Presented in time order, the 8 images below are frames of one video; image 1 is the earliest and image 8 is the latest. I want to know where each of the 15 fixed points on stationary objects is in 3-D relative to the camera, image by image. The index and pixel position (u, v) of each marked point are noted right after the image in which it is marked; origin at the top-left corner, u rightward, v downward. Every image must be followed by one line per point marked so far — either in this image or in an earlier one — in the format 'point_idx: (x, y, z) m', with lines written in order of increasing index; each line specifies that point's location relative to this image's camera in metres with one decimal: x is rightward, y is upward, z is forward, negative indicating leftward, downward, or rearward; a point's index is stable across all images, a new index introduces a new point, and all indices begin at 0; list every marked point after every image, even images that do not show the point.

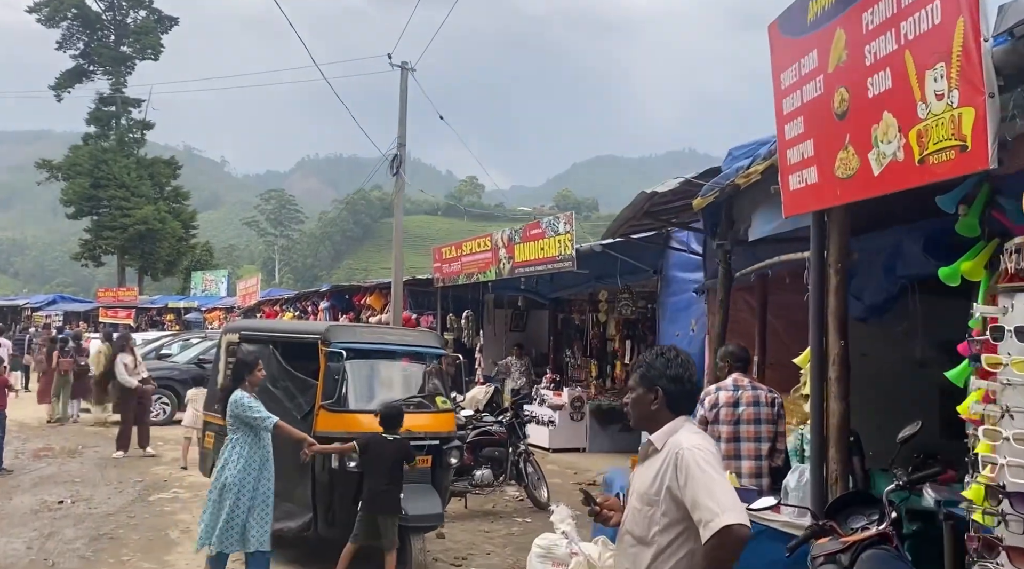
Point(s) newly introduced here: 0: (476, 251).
0: (-0.6, +0.6, +14.2) m
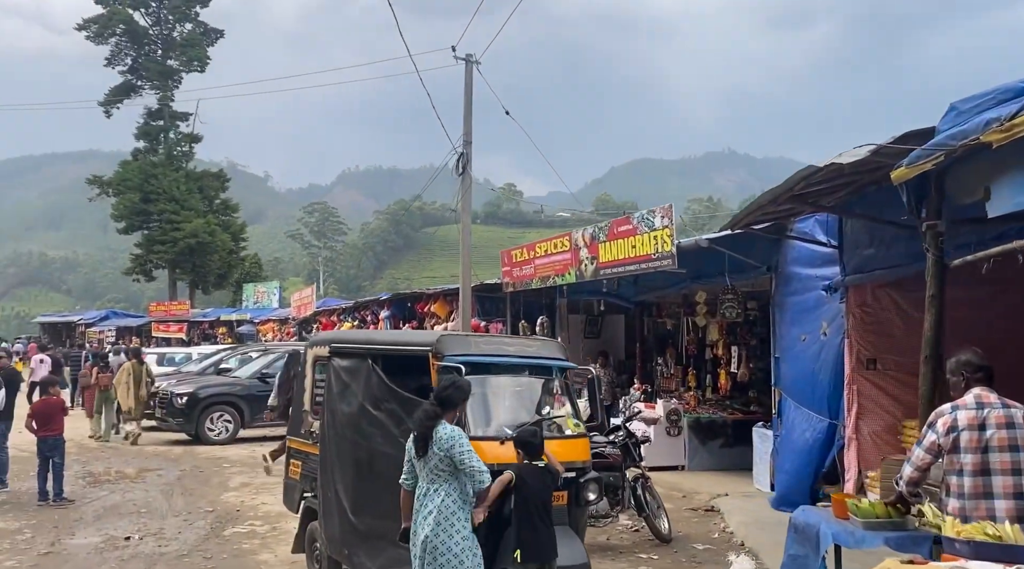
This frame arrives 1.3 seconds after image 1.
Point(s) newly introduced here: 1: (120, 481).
0: (+0.6, +0.5, +13.2) m
1: (-4.9, -2.5, +10.5) m
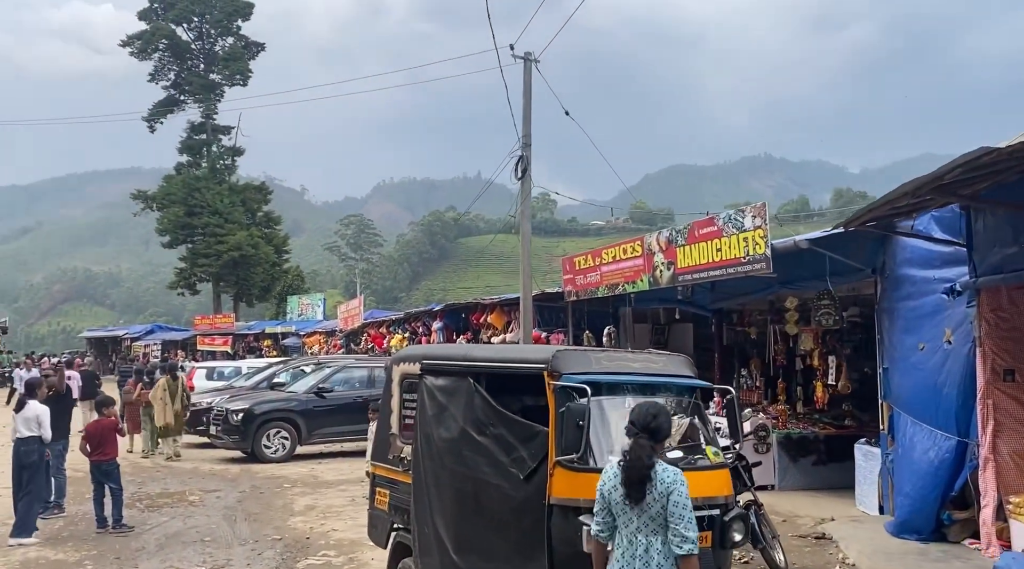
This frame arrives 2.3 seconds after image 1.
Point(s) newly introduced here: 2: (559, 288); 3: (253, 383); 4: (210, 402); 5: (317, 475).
0: (+1.7, +0.4, +12.5) m
1: (-4.0, -2.6, +10.0) m
2: (+0.8, -0.1, +14.9) m
3: (-5.5, -2.1, +17.6) m
4: (-5.7, -2.2, +15.8) m
5: (-2.9, -2.8, +12.3) m
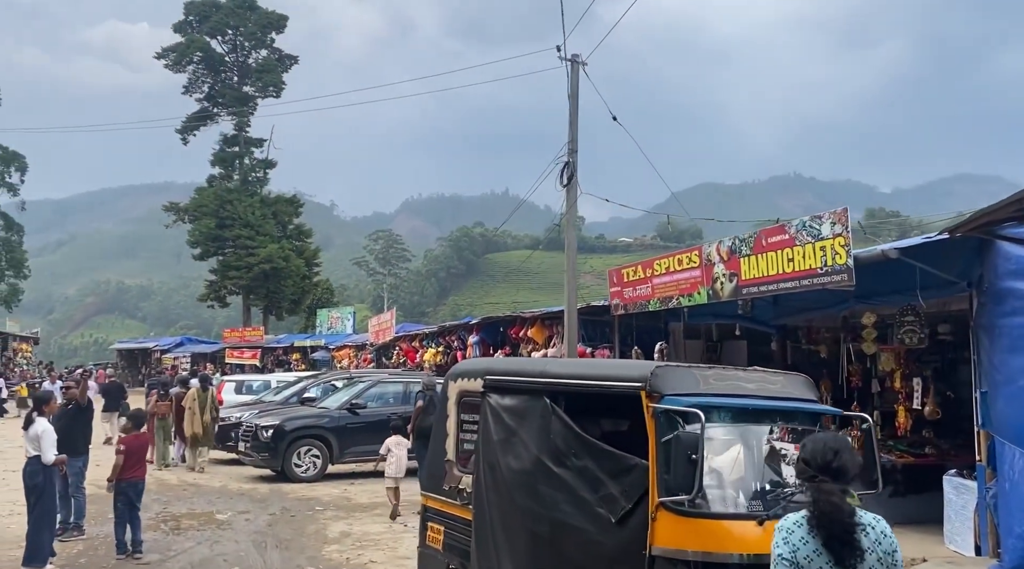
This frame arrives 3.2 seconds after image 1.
0: (+2.3, +0.2, +11.7) m
1: (-3.4, -2.7, +9.3) m
2: (+1.6, -0.3, +14.1) m
3: (-4.7, -2.3, +17.0) m
4: (-5.0, -2.4, +15.2) m
5: (-2.2, -2.9, +11.6) m
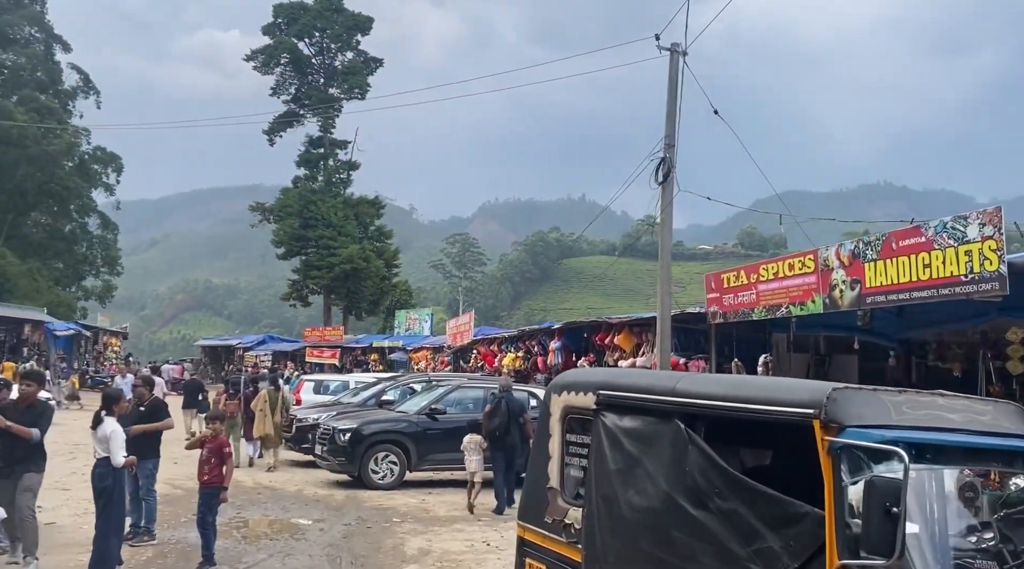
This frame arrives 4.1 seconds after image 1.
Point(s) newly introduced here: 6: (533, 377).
0: (+3.5, +0.1, +10.7) m
1: (-2.5, -2.7, +8.9) m
2: (+3.0, -0.4, +13.1) m
3: (-3.0, -2.3, +16.6) m
4: (-3.5, -2.4, +14.9) m
5: (-1.1, -2.9, +11.0) m
6: (+0.5, -2.2, +19.5) m
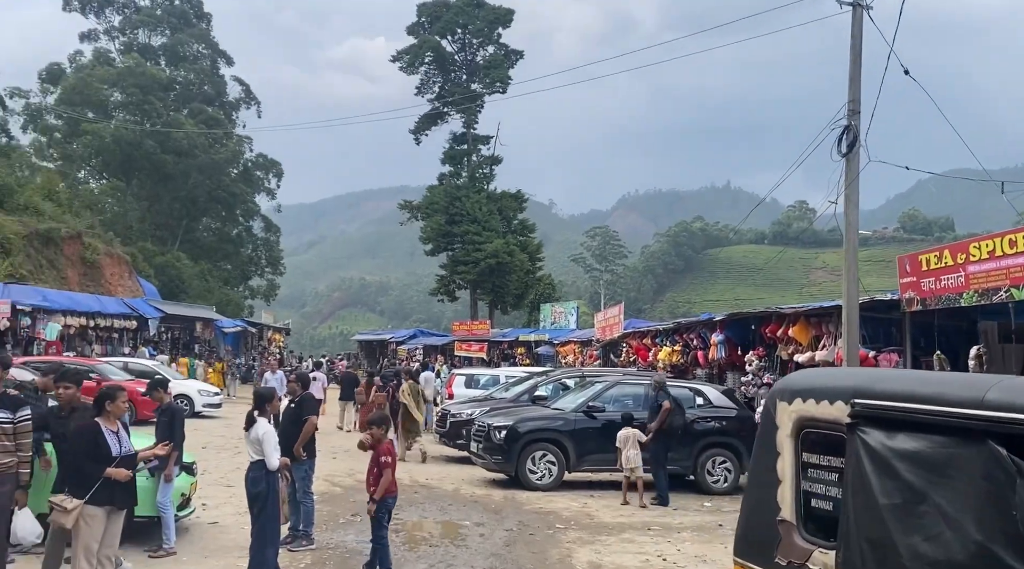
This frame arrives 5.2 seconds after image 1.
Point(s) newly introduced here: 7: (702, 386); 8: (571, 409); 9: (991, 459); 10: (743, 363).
0: (+5.4, +0.3, +9.2) m
1: (-0.7, -2.6, +8.4) m
2: (+5.3, -0.1, +11.6) m
3: (0.0, -2.1, +16.0) m
4: (-0.7, -2.3, +14.5) m
5: (+1.0, -2.8, +10.2) m
6: (+4.0, -1.9, +18.3) m
7: (+2.9, -1.6, +12.8) m
8: (+0.9, -1.9, +12.4) m
9: (+1.4, -0.5, +2.5) m
10: (+4.5, -1.5, +16.2) m
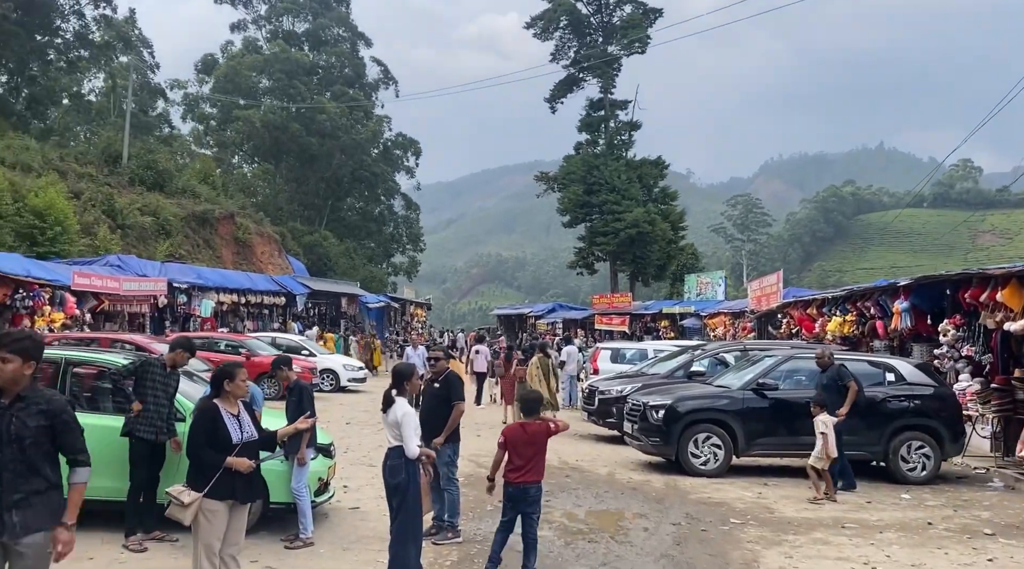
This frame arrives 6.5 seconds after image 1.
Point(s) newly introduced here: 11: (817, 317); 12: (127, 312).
0: (+6.9, +0.8, +7.1) m
1: (+0.8, -2.2, +7.4) m
2: (+7.2, +0.4, +9.5) m
3: (+2.8, -1.5, +14.8) m
4: (+1.8, -1.7, +13.4) m
5: (+2.8, -2.4, +8.9) m
6: (+7.0, -1.2, +16.4) m
7: (+5.1, -1.0, +11.1) m
8: (+3.0, -1.4, +11.0) m
9: (+1.9, -0.3, +1.1) m
10: (+7.2, -0.8, +14.2) m
11: (+7.1, -0.7, +19.1) m
12: (-9.1, -0.7, +19.7) m
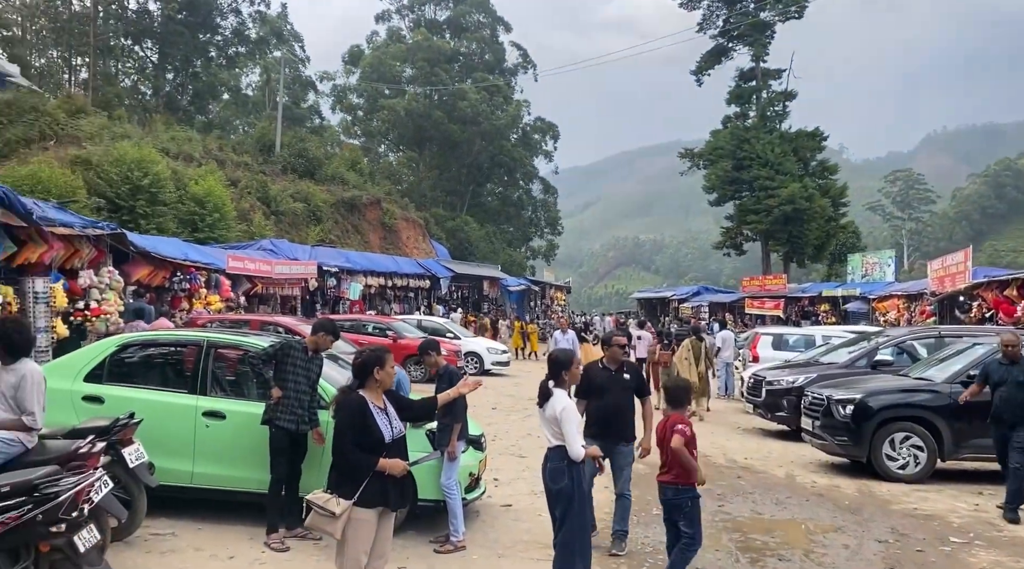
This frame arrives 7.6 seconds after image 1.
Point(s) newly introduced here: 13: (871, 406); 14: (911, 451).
0: (+8.1, +1.0, +4.9) m
1: (+2.1, -2.0, +6.3) m
2: (+8.8, +0.7, +7.3) m
3: (+5.3, -1.2, +13.3) m
4: (+4.1, -1.4, +12.0) m
5: (+4.3, -2.1, +7.5) m
6: (+9.7, -0.8, +14.2) m
7: (+7.0, -0.7, +9.3) m
8: (+4.9, -1.1, +9.5) m
9: (+2.2, -0.2, -0.1) m
10: (+9.6, -0.5, +12.0) m
11: (+10.2, -0.2, +16.7) m
12: (-5.6, -0.3, +20.0) m
13: (+4.0, -1.3, +9.3) m
14: (+4.4, -1.8, +9.3) m
